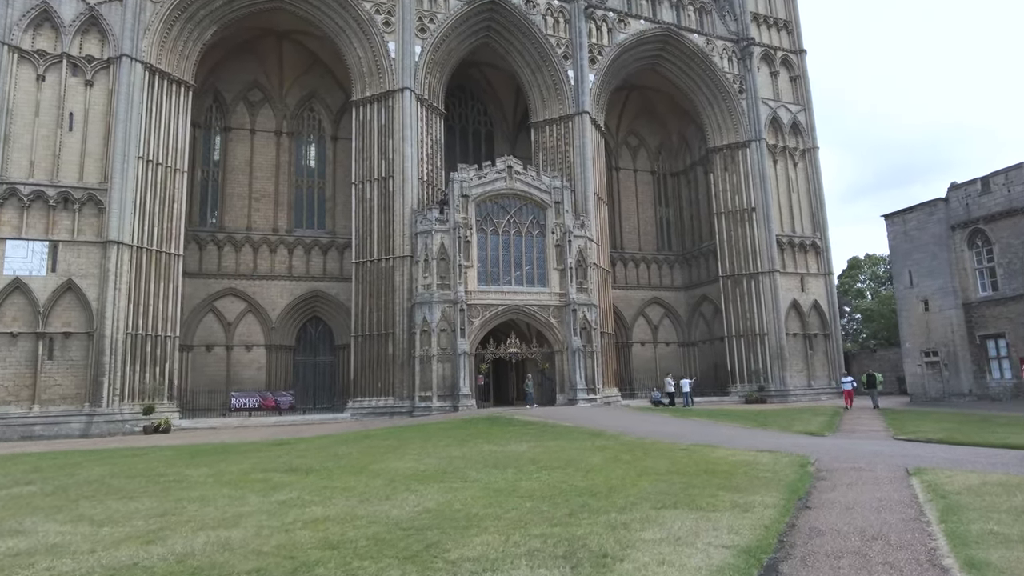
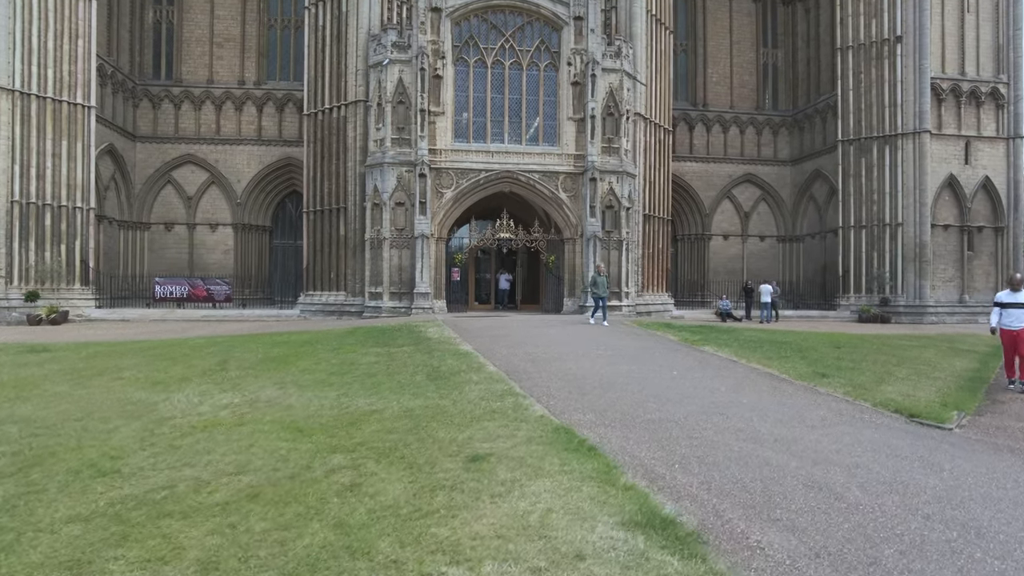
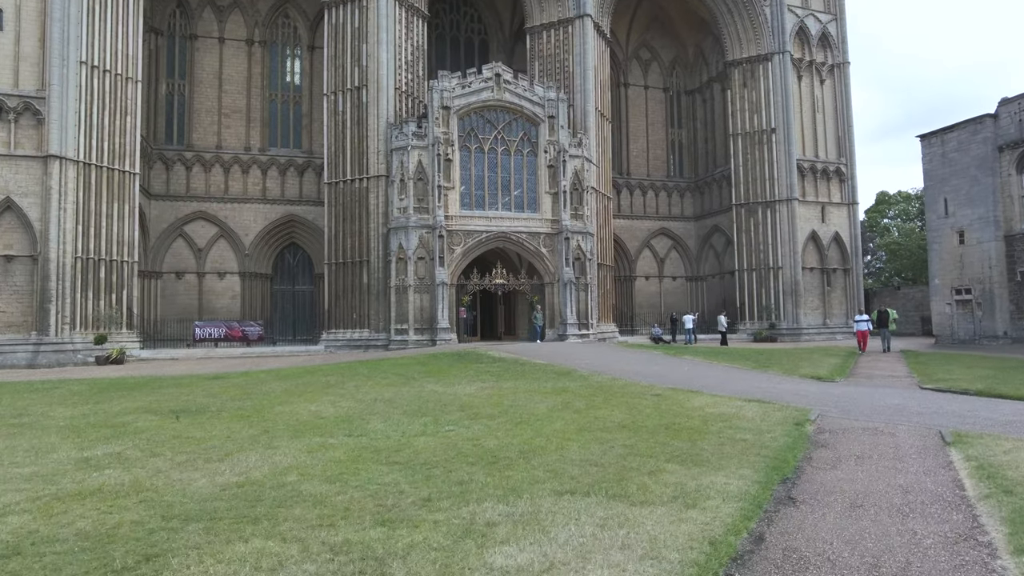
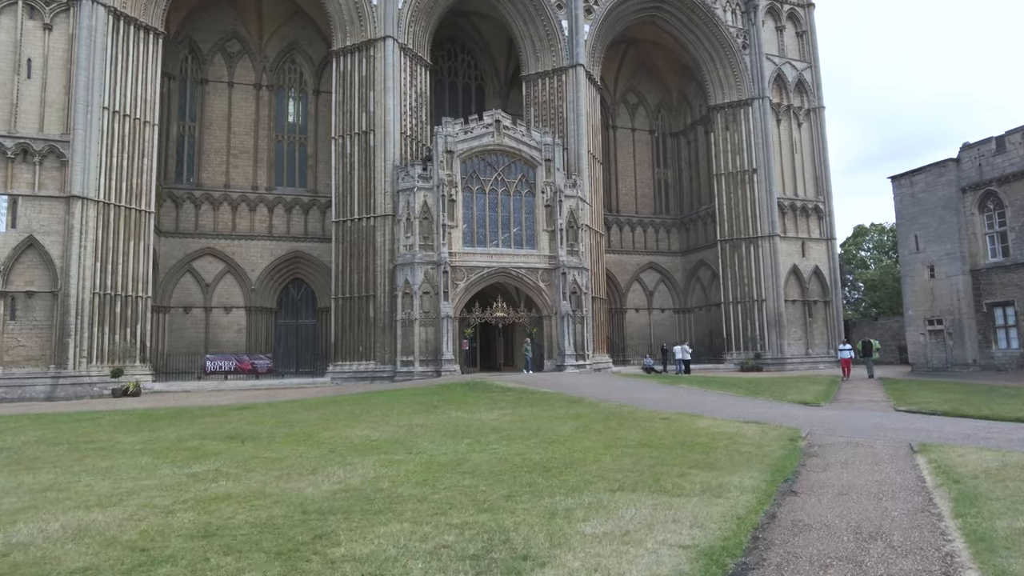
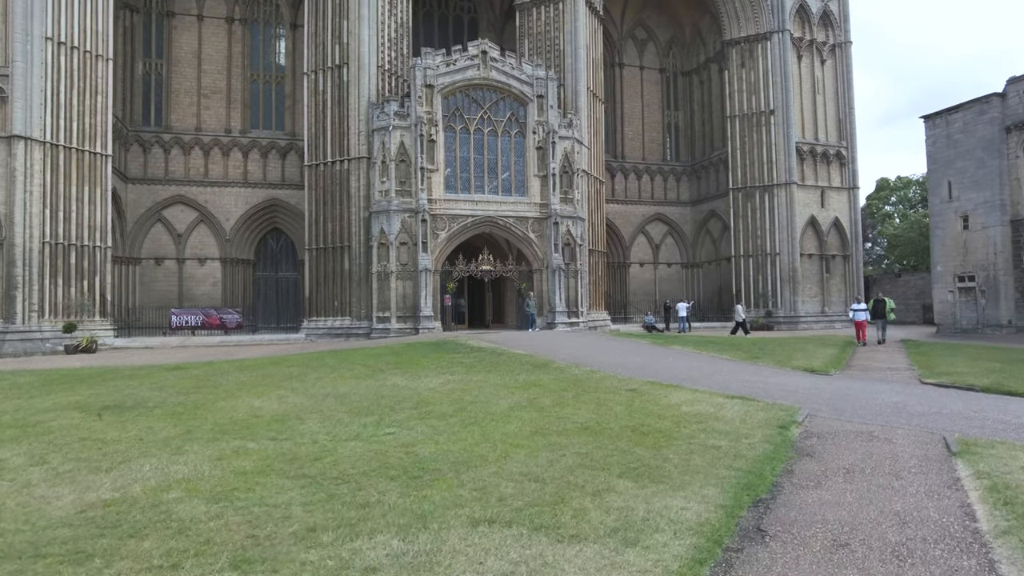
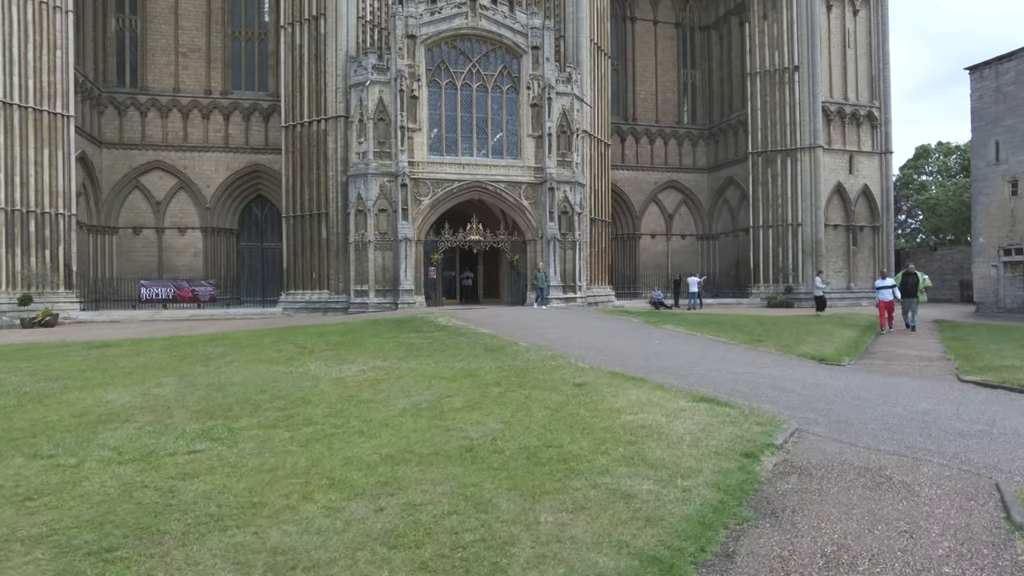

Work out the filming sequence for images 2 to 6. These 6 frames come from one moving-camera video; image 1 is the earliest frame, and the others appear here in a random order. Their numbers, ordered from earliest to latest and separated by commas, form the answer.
4, 3, 5, 6, 2
